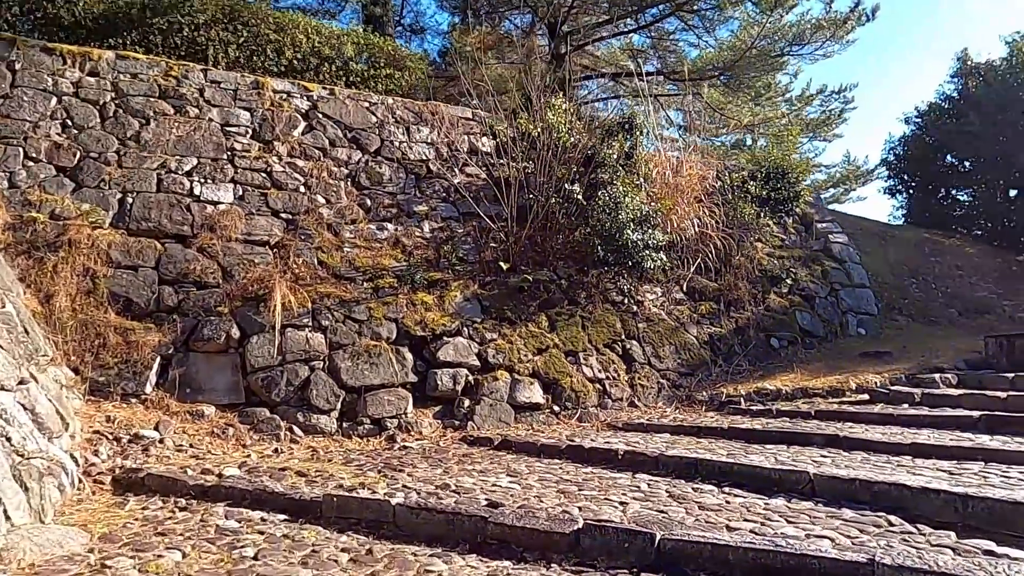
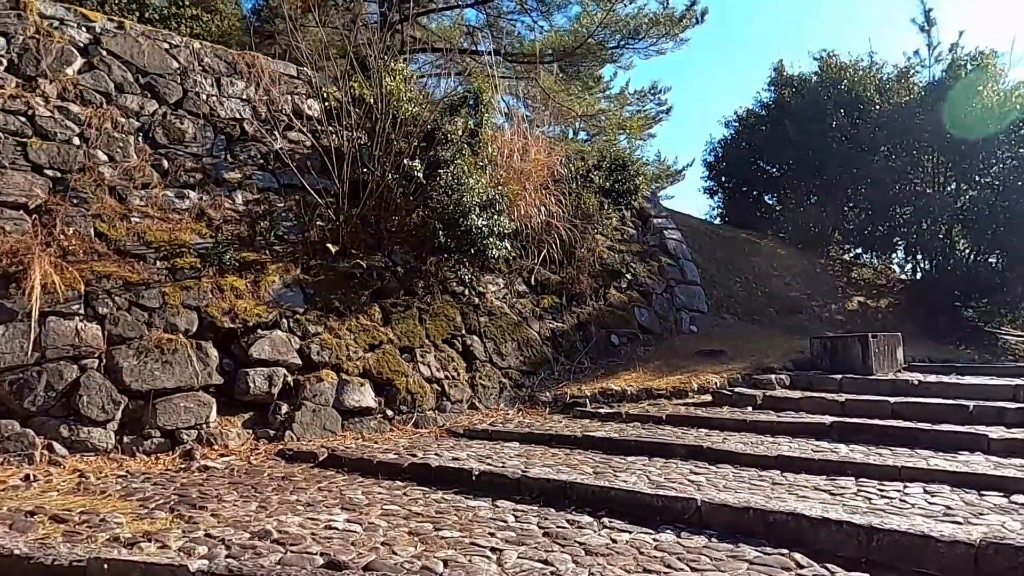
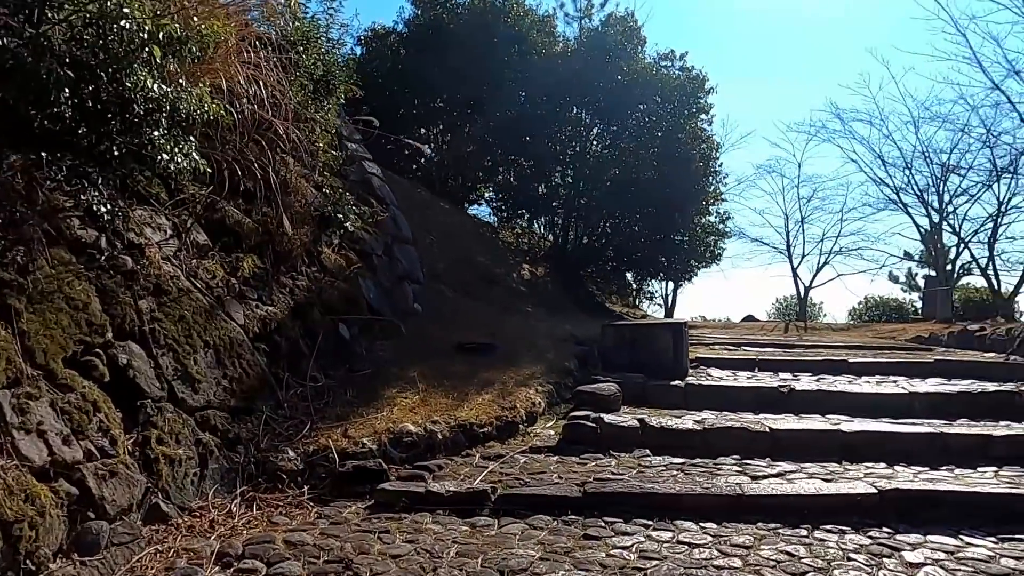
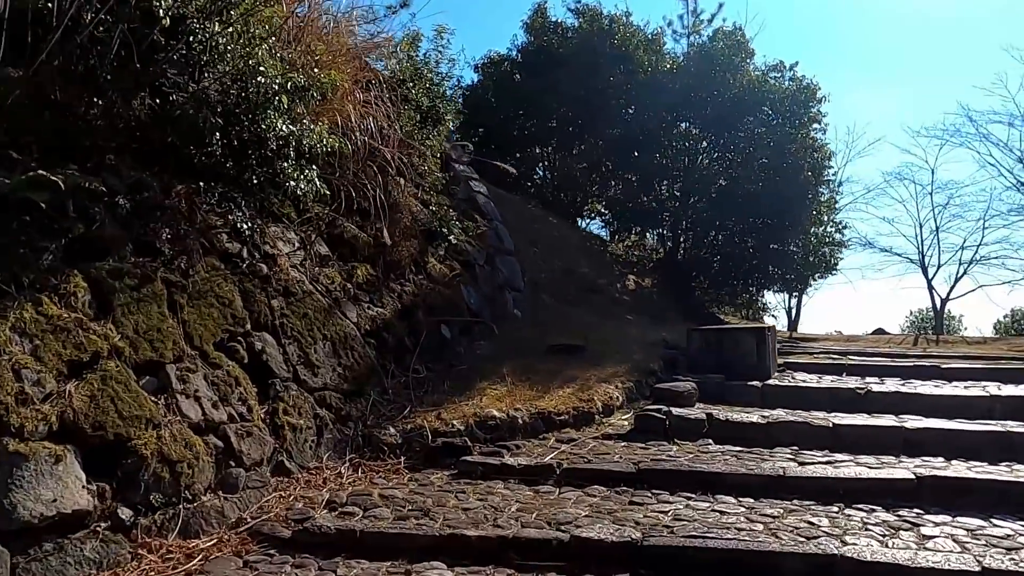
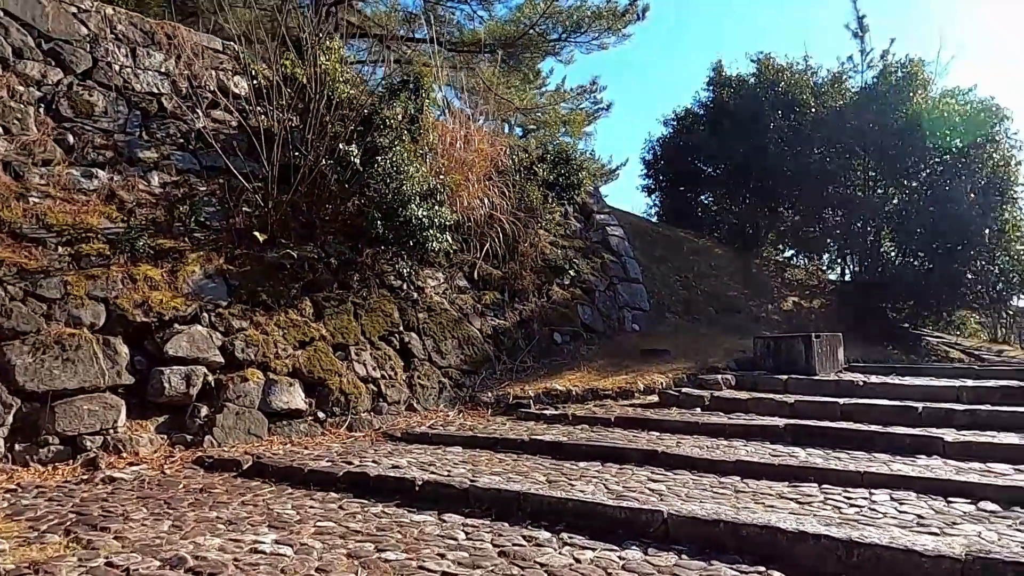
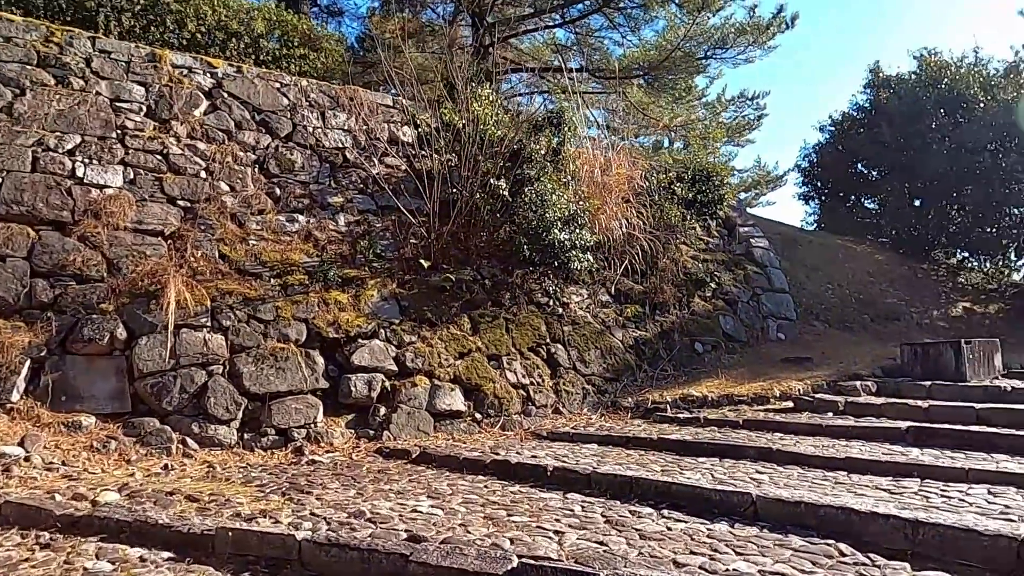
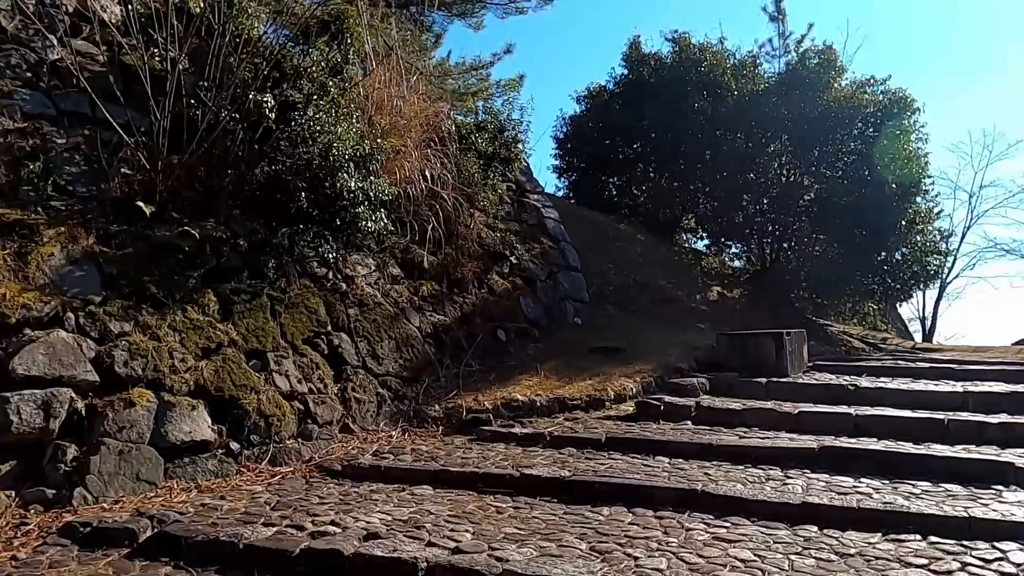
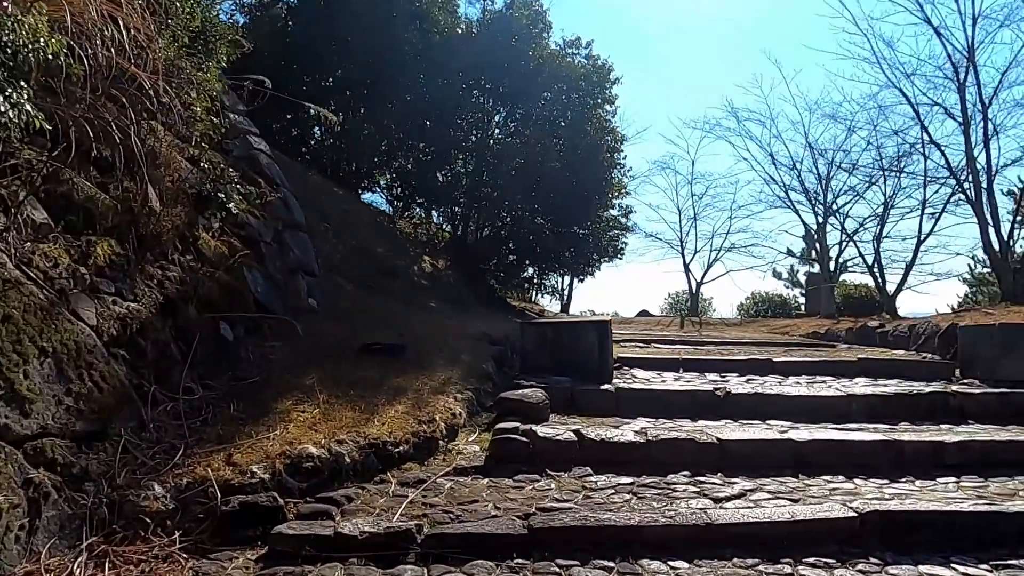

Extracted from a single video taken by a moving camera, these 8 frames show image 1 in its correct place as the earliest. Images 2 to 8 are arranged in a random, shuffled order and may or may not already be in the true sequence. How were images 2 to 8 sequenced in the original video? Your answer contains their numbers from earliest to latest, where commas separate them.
6, 2, 5, 7, 4, 3, 8
